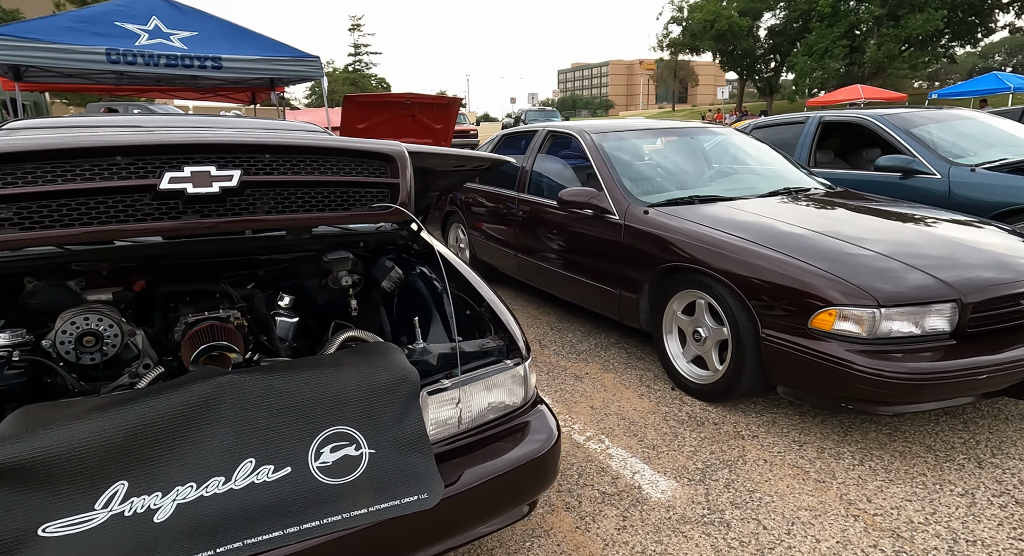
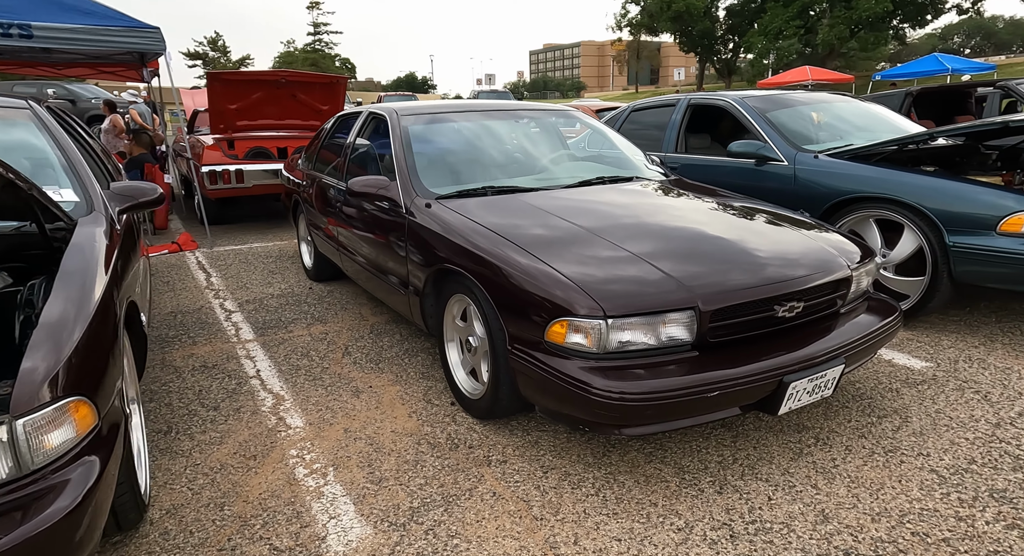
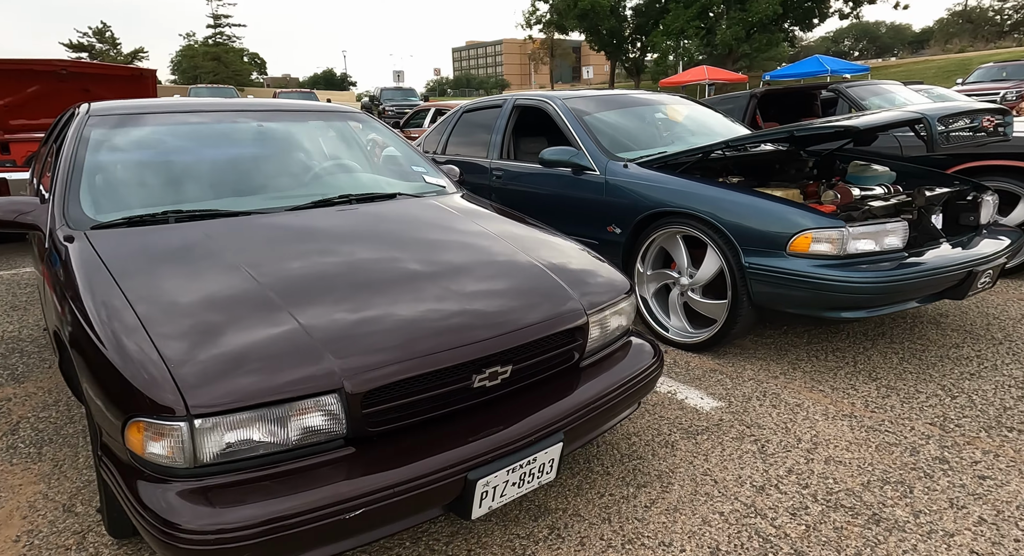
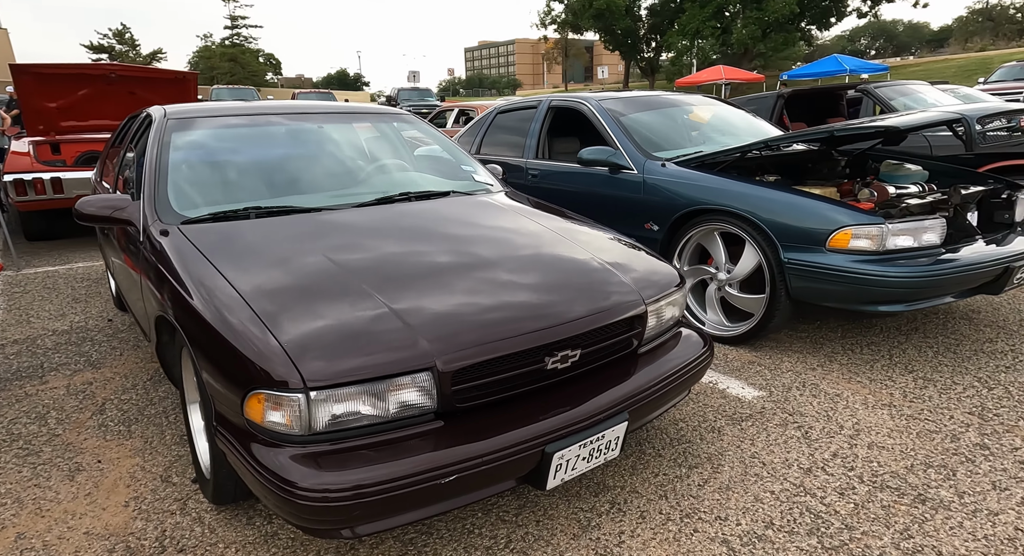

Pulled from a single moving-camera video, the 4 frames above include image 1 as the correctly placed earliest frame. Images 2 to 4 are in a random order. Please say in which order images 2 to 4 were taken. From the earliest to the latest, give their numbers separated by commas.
2, 4, 3
